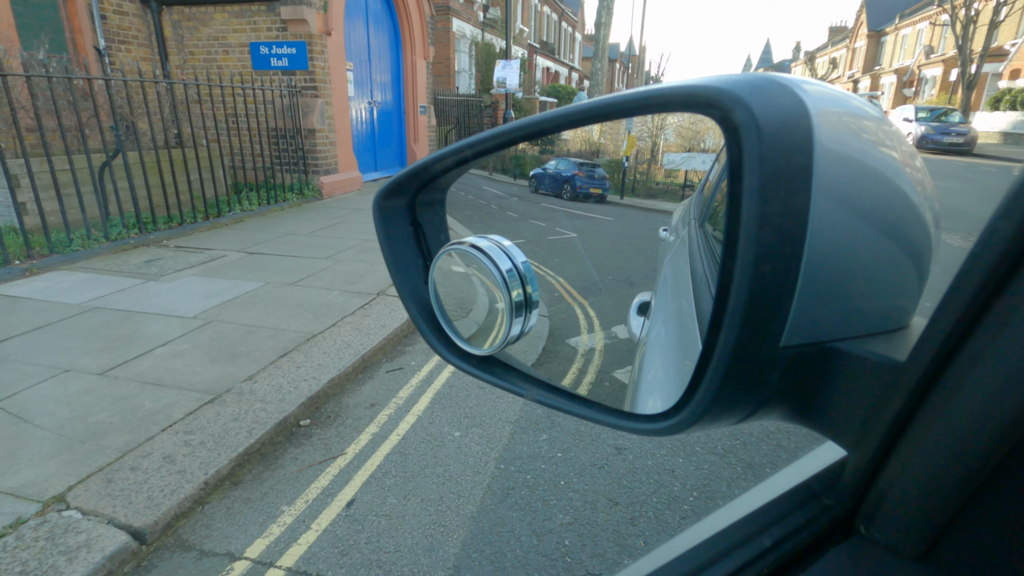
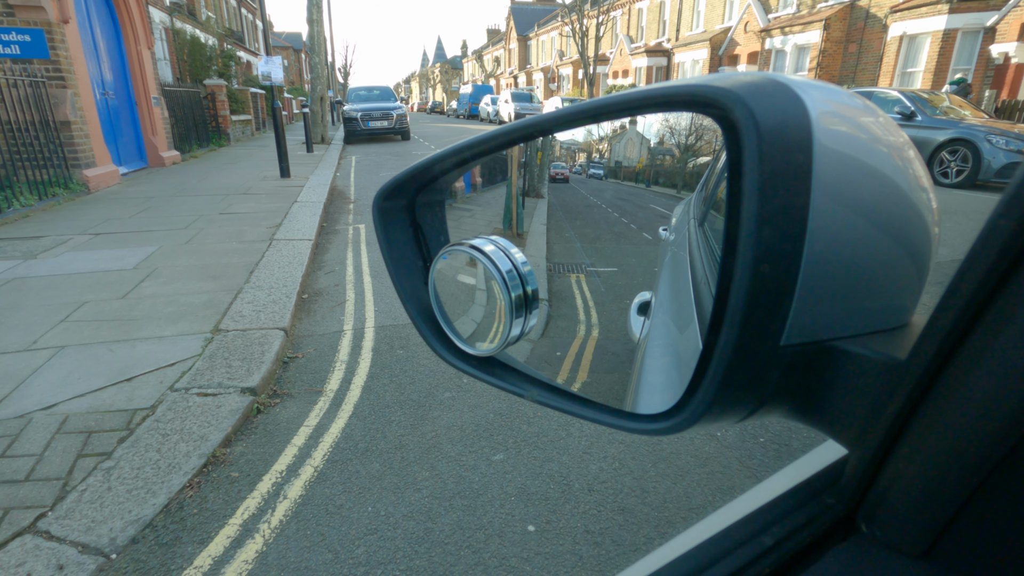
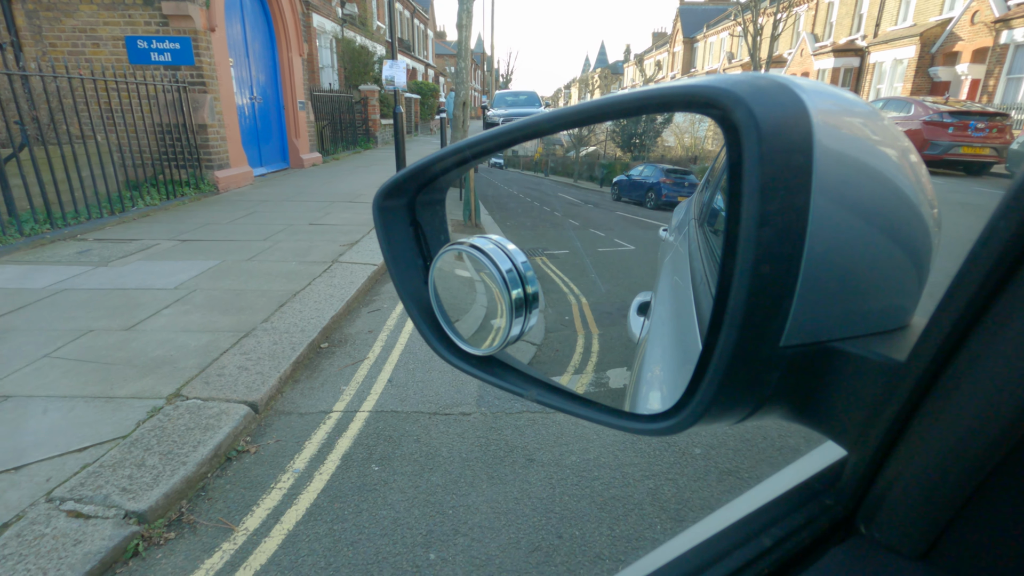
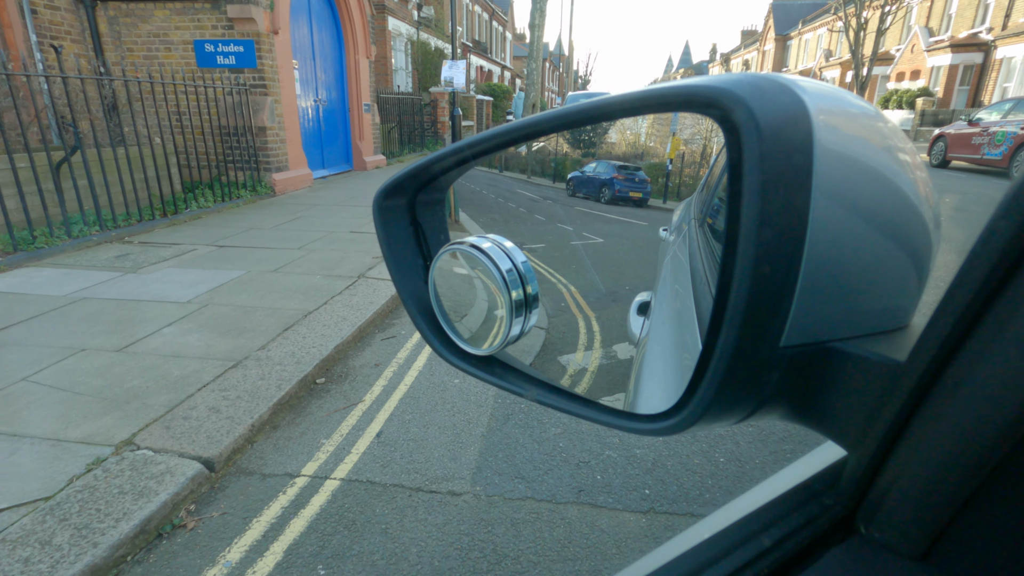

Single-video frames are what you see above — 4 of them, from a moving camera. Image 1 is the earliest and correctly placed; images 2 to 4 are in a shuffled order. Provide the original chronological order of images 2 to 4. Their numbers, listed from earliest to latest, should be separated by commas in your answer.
4, 3, 2
